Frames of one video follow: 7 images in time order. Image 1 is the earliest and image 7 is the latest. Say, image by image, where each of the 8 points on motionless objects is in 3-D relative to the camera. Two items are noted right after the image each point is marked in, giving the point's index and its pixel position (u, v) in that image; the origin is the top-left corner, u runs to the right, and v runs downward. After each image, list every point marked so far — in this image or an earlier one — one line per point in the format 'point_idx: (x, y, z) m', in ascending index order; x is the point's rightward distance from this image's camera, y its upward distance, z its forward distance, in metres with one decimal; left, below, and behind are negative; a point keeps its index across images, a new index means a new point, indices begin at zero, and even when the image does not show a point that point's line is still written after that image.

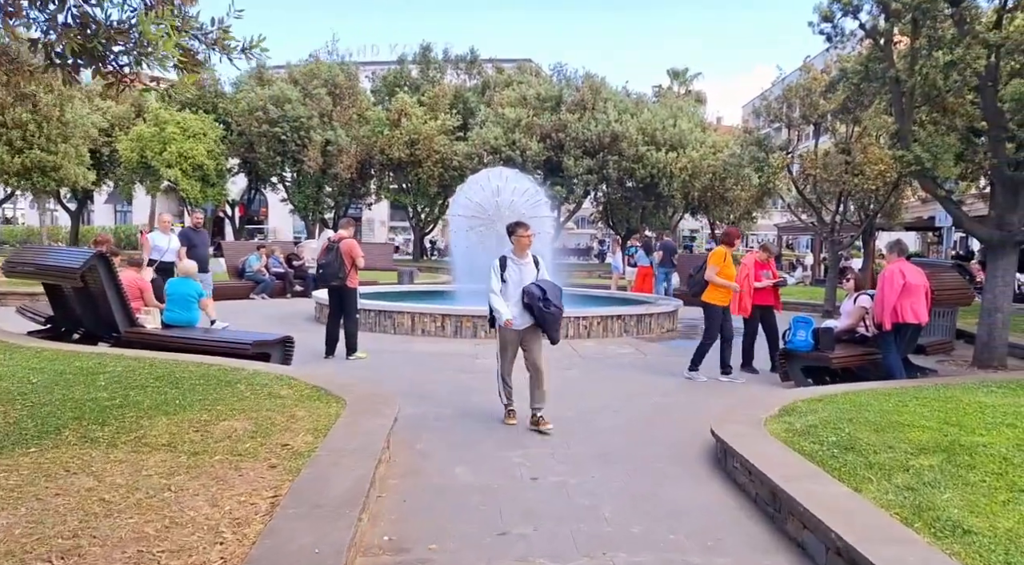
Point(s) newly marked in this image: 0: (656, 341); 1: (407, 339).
0: (+2.3, -1.0, +11.6) m
1: (-1.7, -0.9, +11.1) m
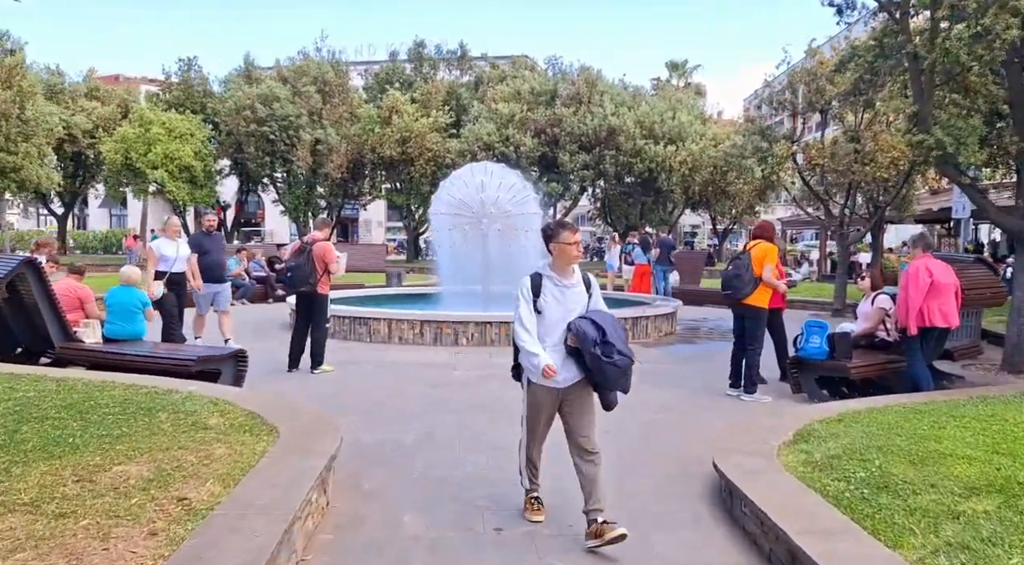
0: (+2.1, -1.0, +10.7) m
1: (-1.9, -0.9, +10.2) m
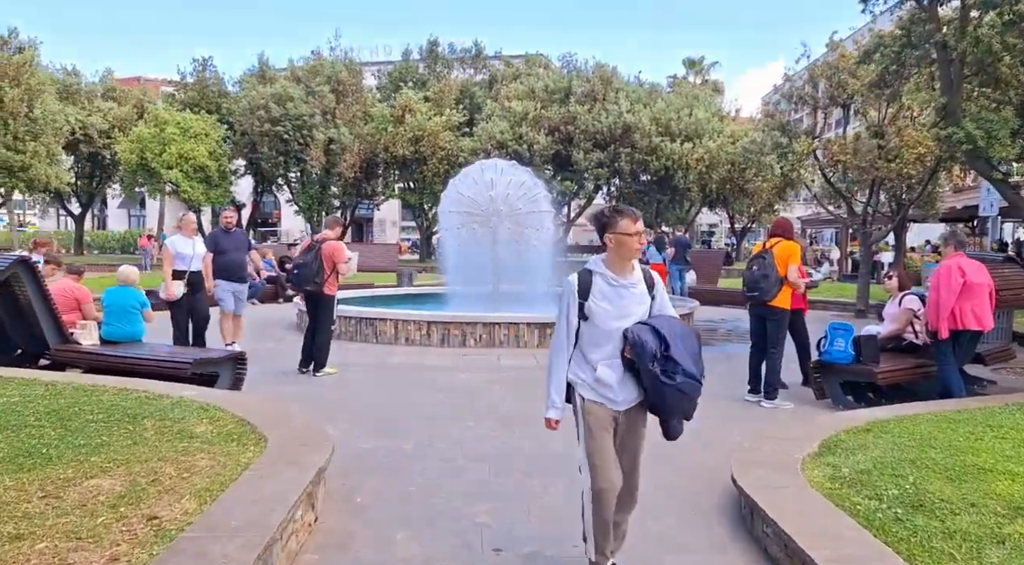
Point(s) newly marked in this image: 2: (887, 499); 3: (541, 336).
0: (+2.2, -1.0, +10.3) m
1: (-1.7, -0.9, +10.0) m
2: (+2.0, -1.2, +3.9) m
3: (+0.4, -0.8, +10.2) m
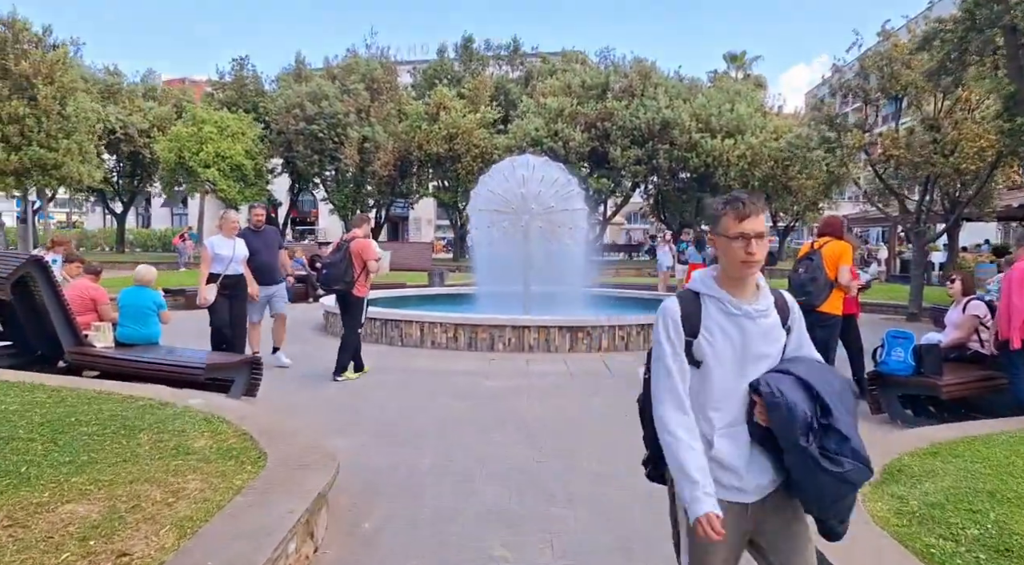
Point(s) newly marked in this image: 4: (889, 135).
0: (+2.7, -1.0, +9.8) m
1: (-1.3, -0.9, +9.6) m
2: (+2.1, -1.2, +3.4) m
3: (+0.8, -0.8, +9.7) m
4: (+7.3, +2.8, +14.0) m
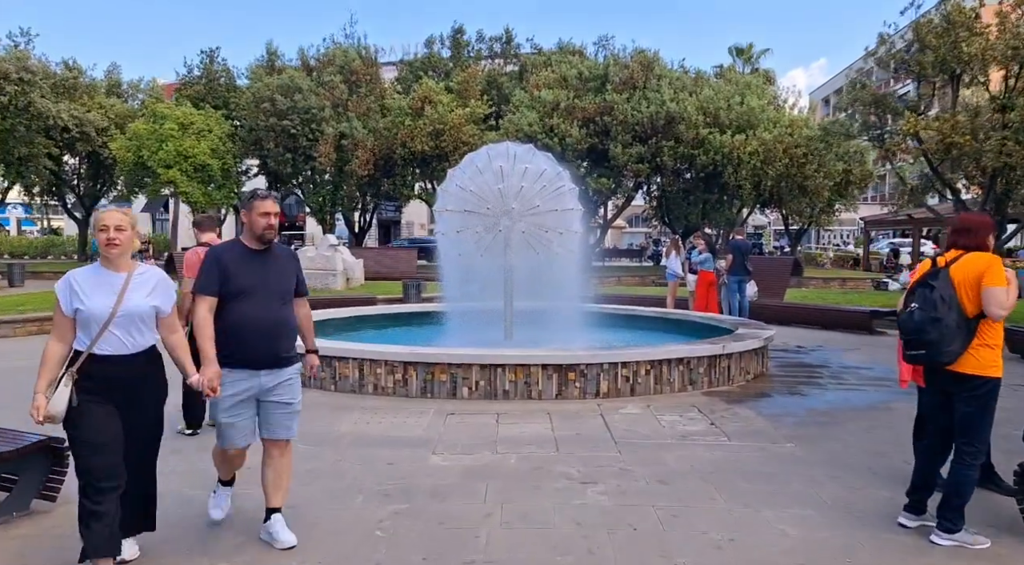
0: (+2.3, -1.2, +7.3) m
1: (-1.6, -1.2, +7.2) m
2: (+1.8, -1.4, +0.9) m
3: (+0.5, -1.0, +7.3) m
4: (+6.9, +2.6, +11.5) m
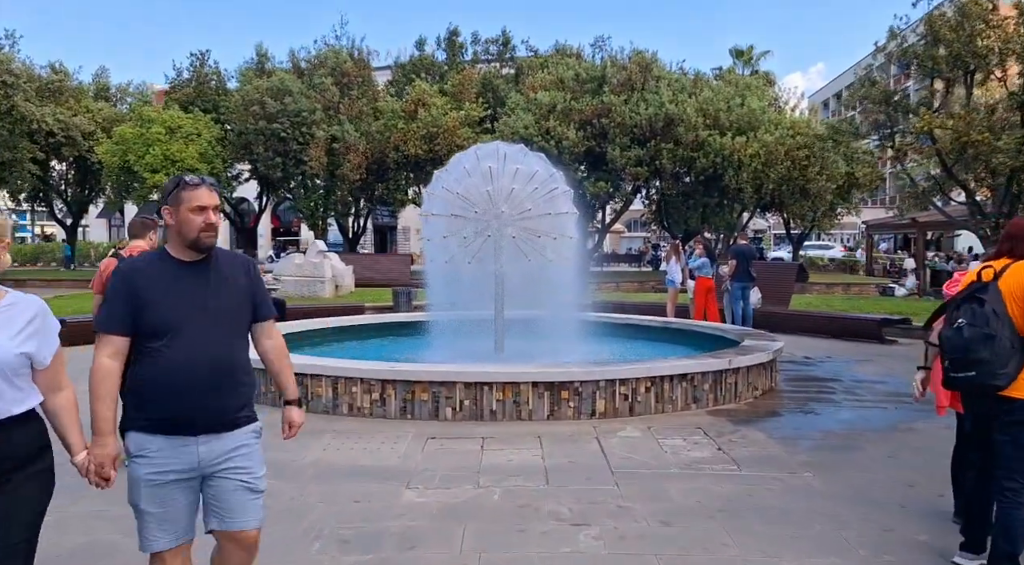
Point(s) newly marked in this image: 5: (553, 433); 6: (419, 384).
0: (+2.2, -1.3, +6.7) m
1: (-1.7, -1.3, +6.5) m
2: (+1.7, -1.4, +0.3) m
3: (+0.4, -1.1, +6.7) m
4: (+6.8, +2.5, +11.0) m
5: (+0.4, -1.3, +6.3) m
6: (-0.8, -0.9, +6.6) m
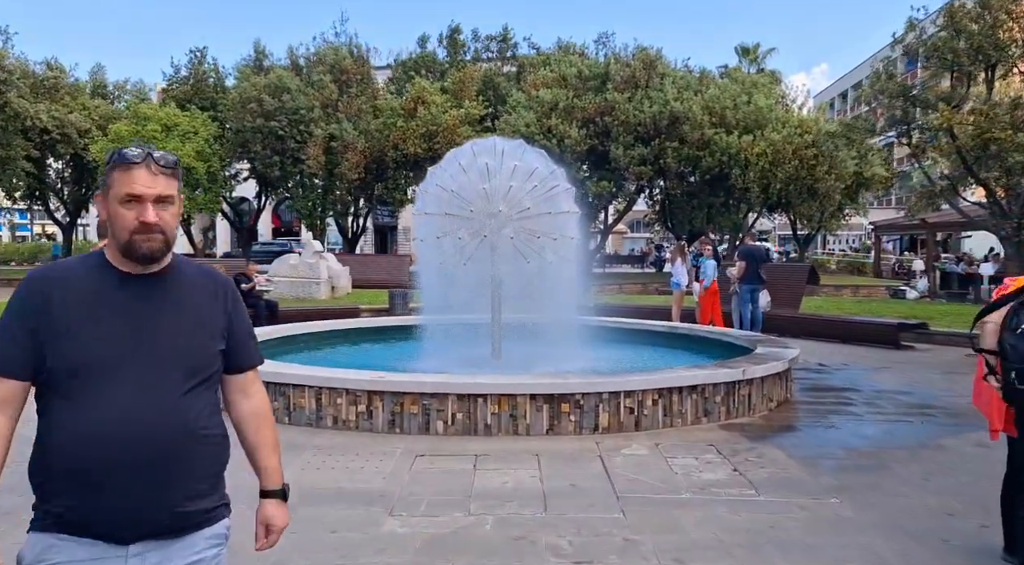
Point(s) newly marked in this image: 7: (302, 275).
0: (+2.2, -1.3, +6.2) m
1: (-1.8, -1.3, +6.1) m
2: (+1.6, -1.5, -0.2) m
3: (+0.4, -1.1, +6.2) m
4: (+6.8, +2.4, +10.4) m
5: (+0.3, -1.3, +5.8) m
6: (-0.9, -1.0, +6.2) m
7: (-5.1, +0.2, +17.8) m
